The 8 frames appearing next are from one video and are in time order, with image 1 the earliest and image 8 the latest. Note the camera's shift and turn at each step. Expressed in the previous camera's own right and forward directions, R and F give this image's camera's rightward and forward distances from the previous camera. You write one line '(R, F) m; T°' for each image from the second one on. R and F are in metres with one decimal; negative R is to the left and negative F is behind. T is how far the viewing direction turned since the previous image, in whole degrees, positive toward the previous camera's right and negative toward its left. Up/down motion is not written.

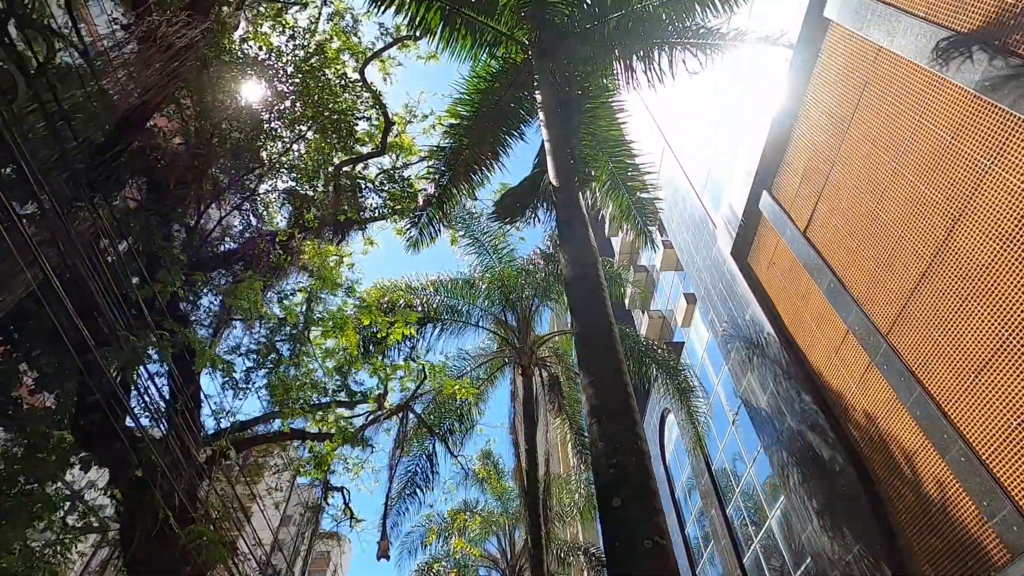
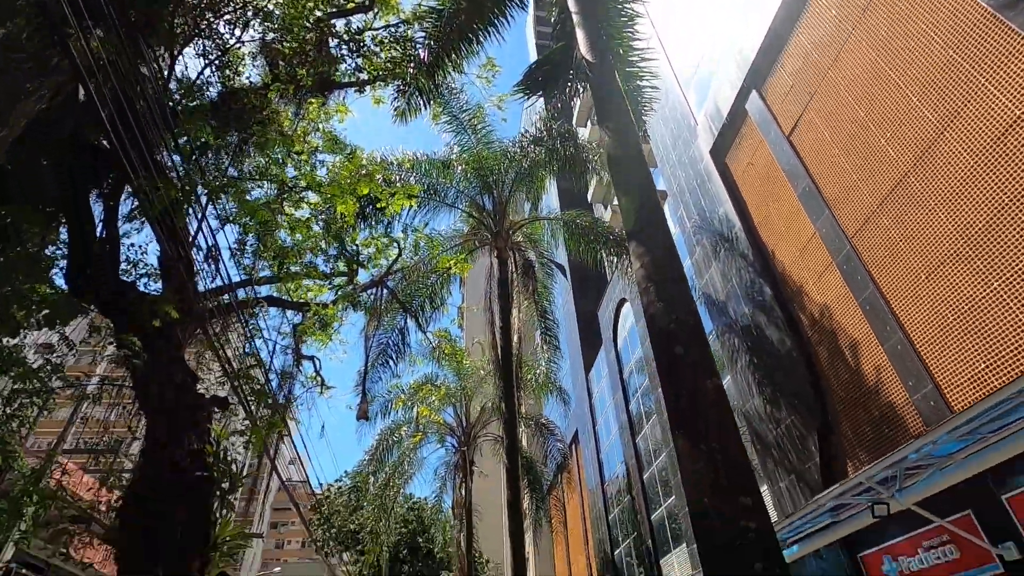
(-0.7, -0.2) m; +6°
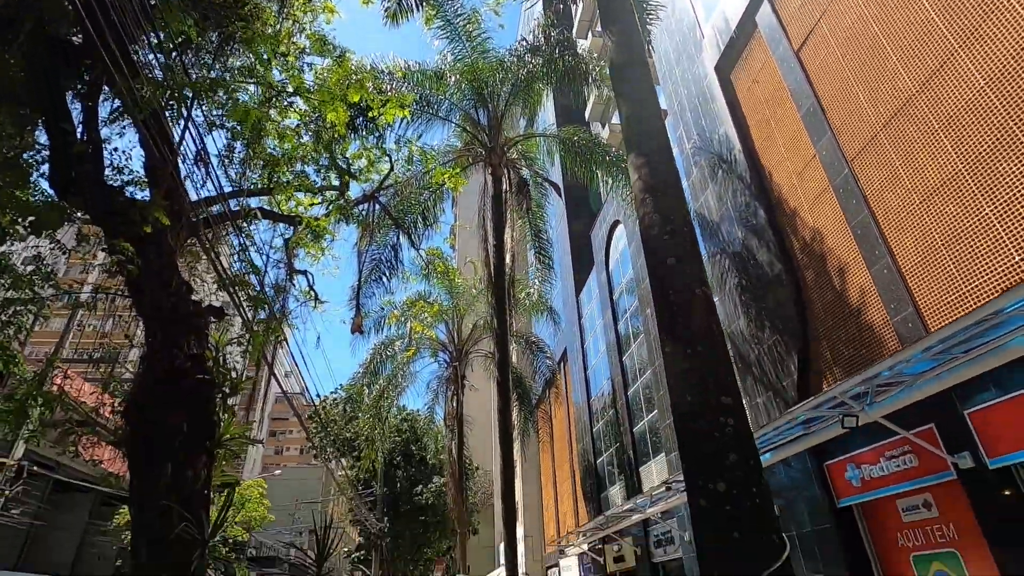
(0.0, 0.0) m; +1°
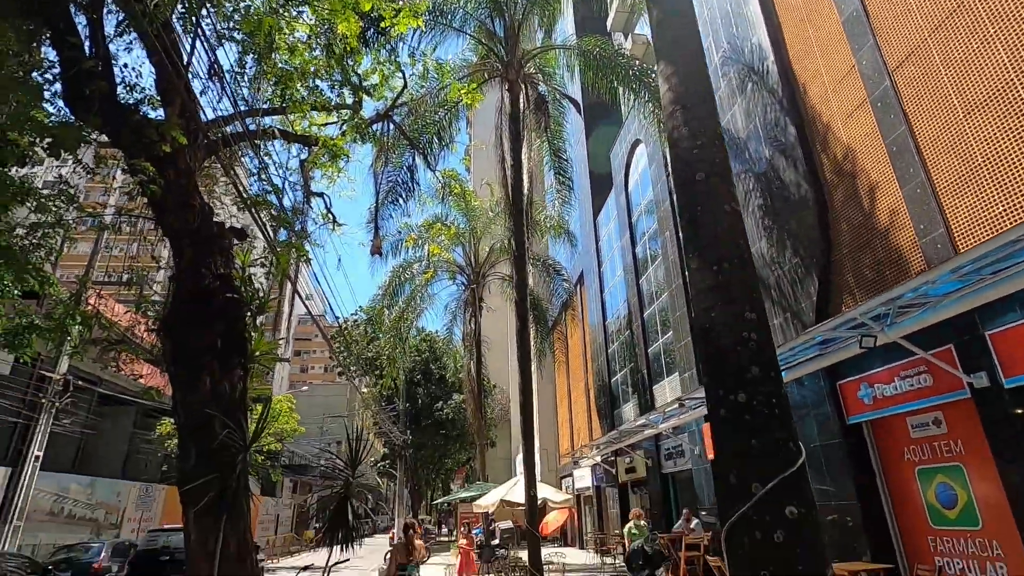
(0.0, 0.0) m; -2°
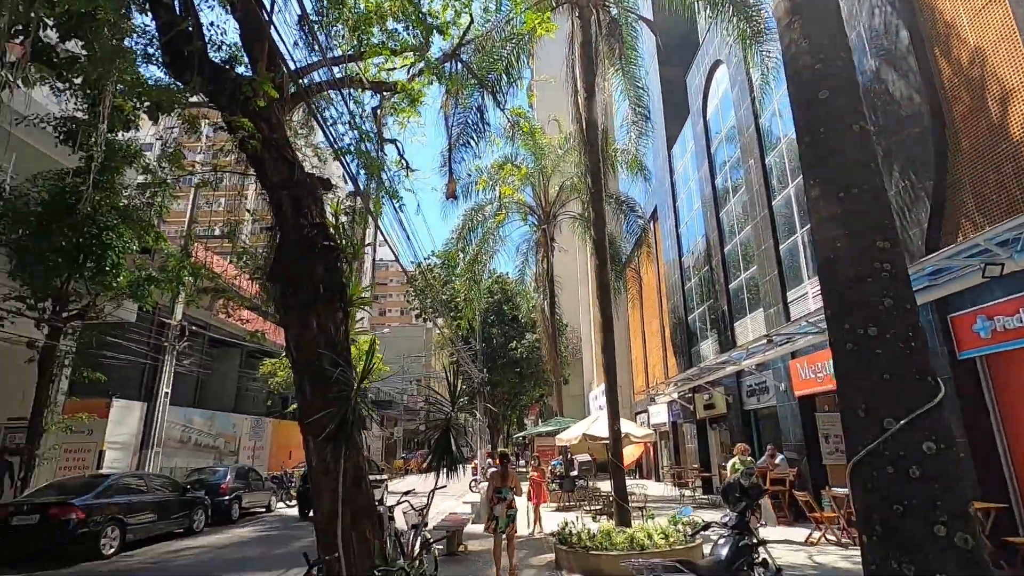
(-0.2, 0.0) m; -7°
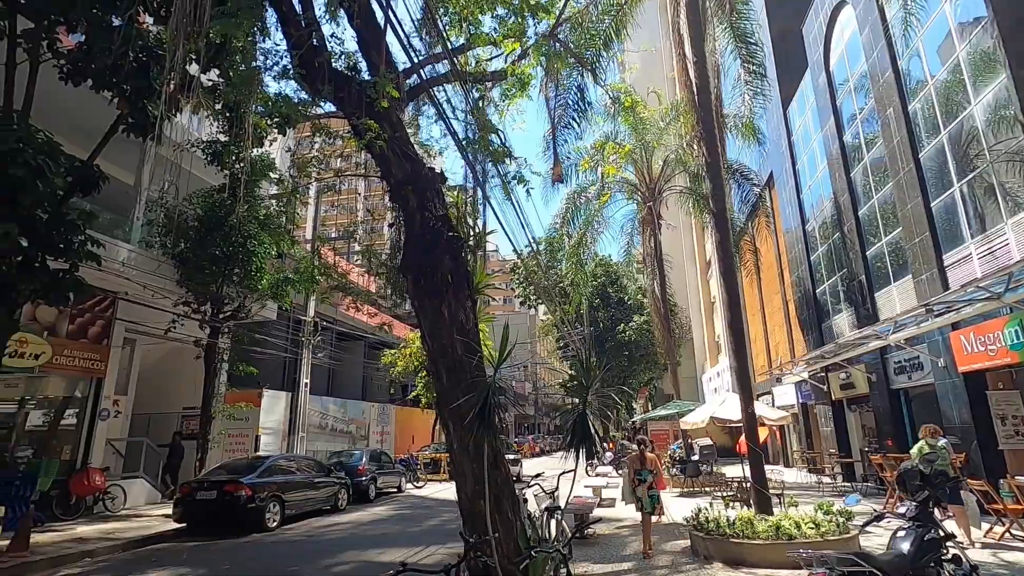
(-0.3, +0.1) m; -11°
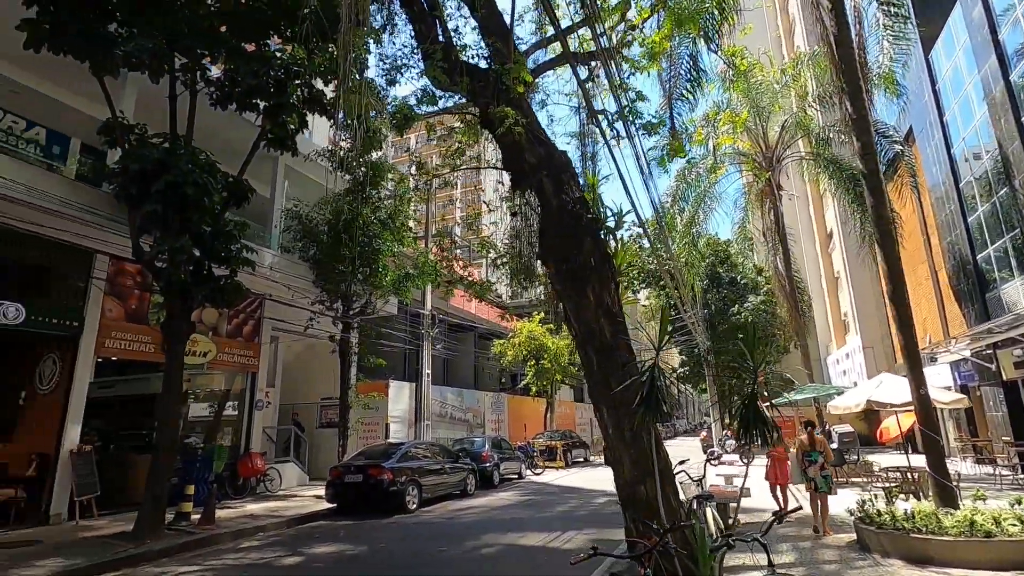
(-0.5, +0.1) m; -10°
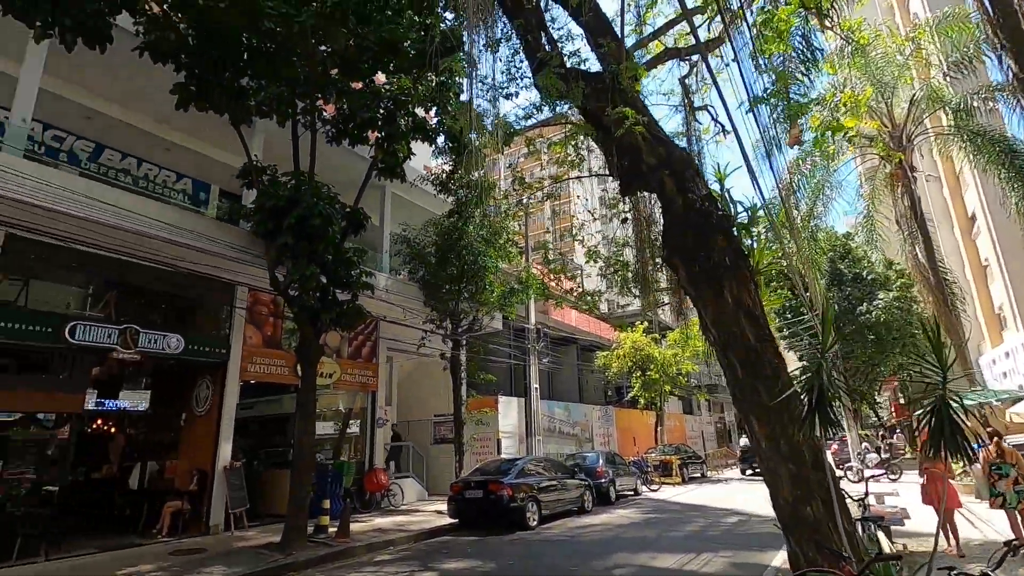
(-0.3, +0.1) m; -10°
